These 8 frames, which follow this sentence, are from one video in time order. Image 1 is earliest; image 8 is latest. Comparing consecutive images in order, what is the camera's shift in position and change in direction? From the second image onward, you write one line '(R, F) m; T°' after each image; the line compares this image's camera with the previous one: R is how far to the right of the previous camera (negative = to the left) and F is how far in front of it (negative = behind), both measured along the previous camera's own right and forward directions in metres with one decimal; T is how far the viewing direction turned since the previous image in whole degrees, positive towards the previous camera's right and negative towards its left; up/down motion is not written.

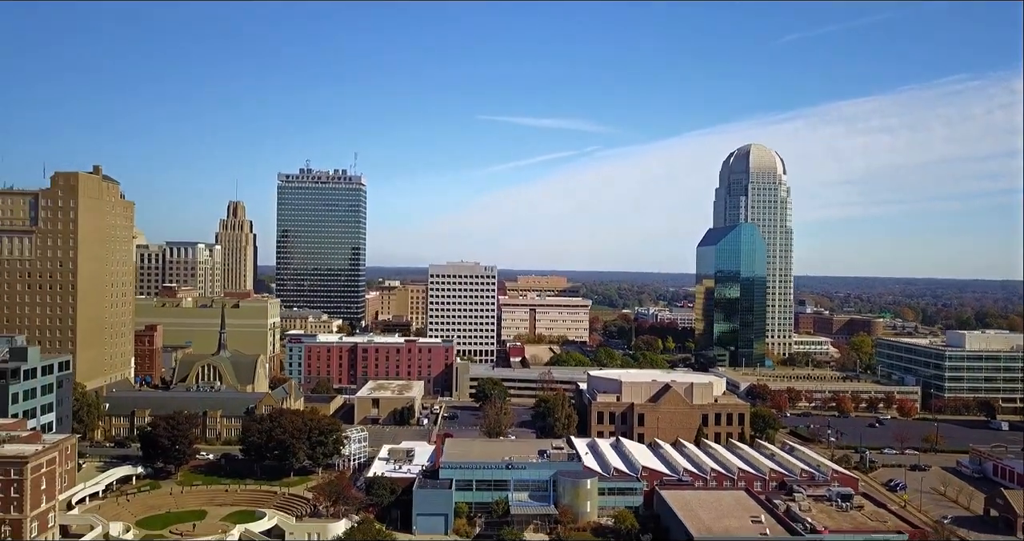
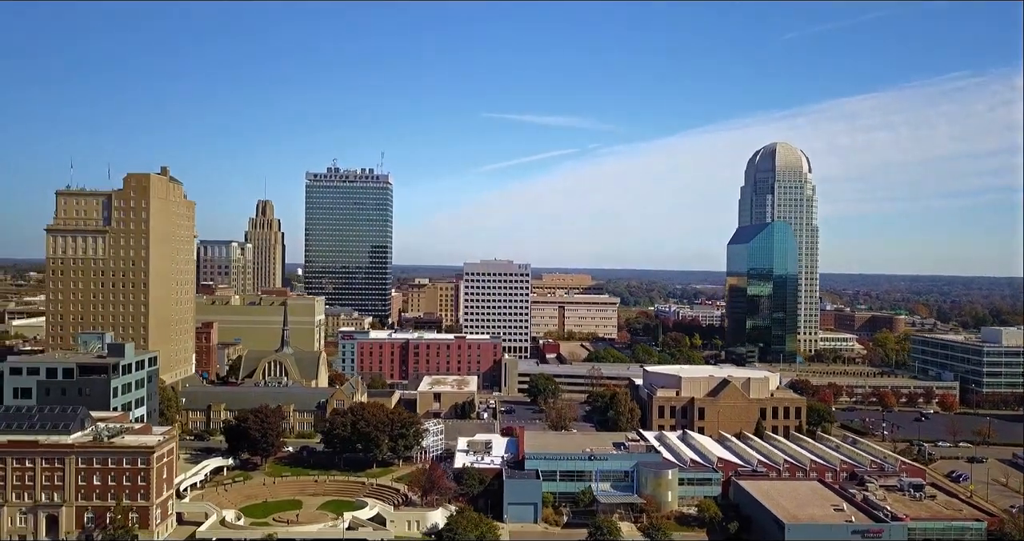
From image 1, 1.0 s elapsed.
(-3.9, -1.2) m; 0°
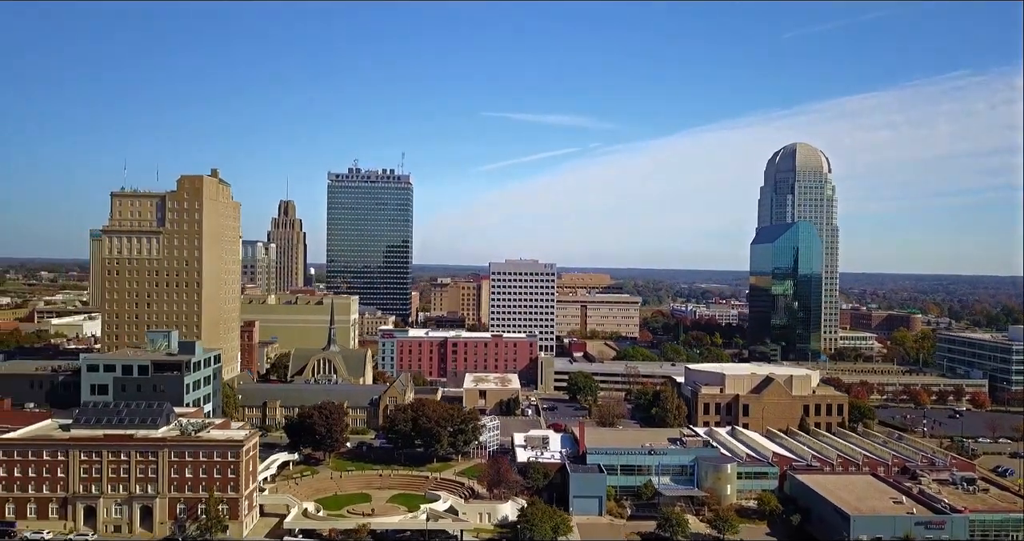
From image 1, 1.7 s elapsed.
(-3.0, -0.9) m; 0°
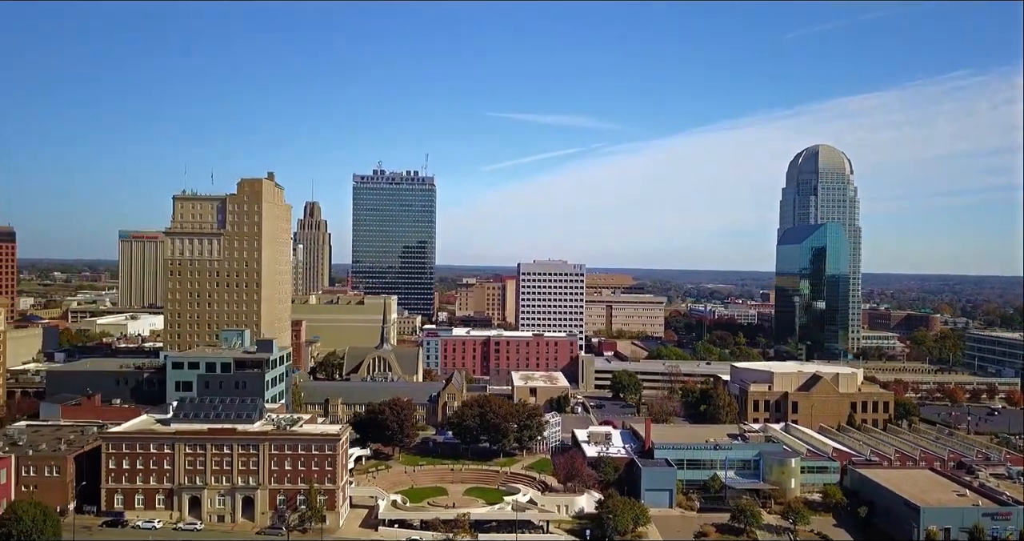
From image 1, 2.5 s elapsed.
(-3.5, -1.2) m; 0°
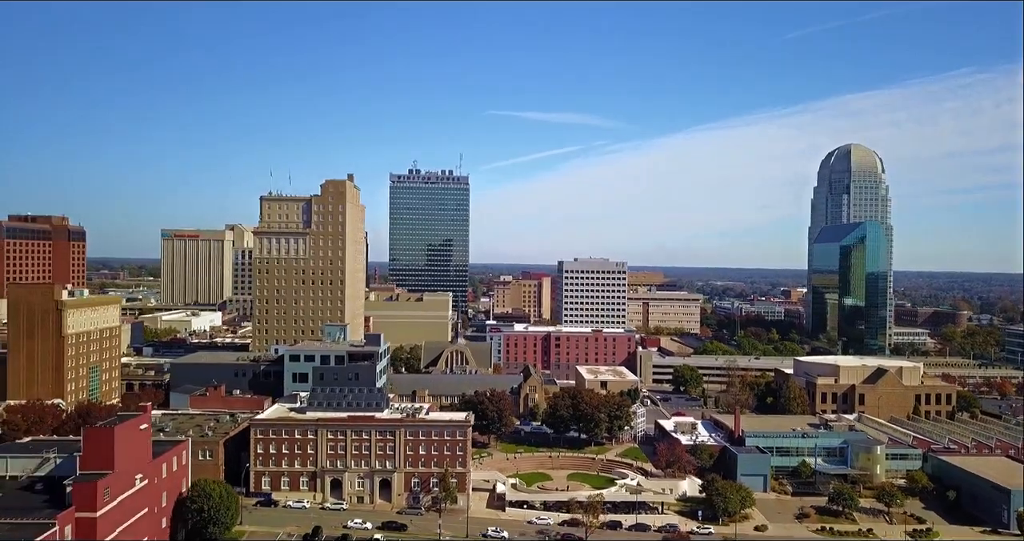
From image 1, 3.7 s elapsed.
(-5.2, -2.0) m; 0°
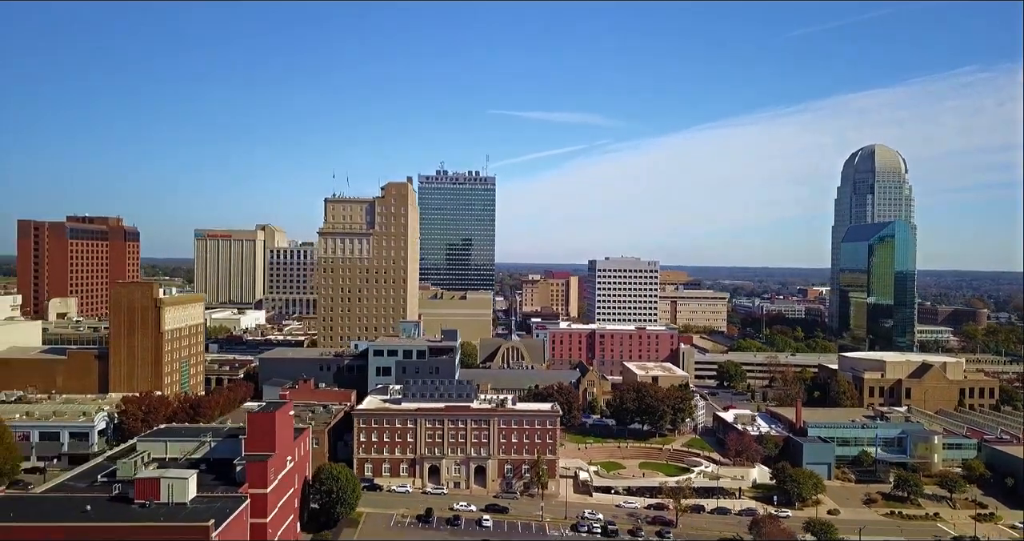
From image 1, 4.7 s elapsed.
(-4.0, -1.9) m; 0°
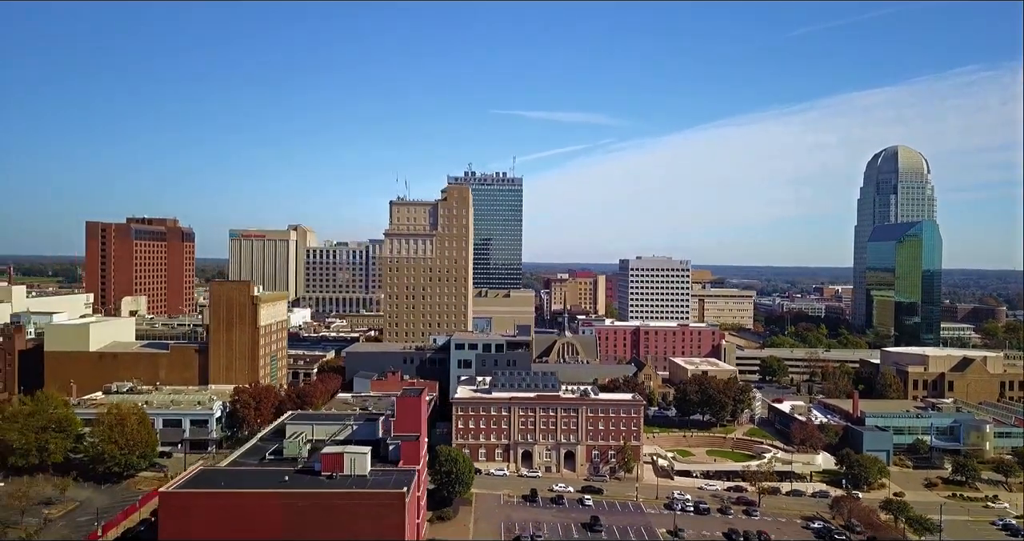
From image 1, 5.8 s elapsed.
(-4.3, -2.3) m; 0°
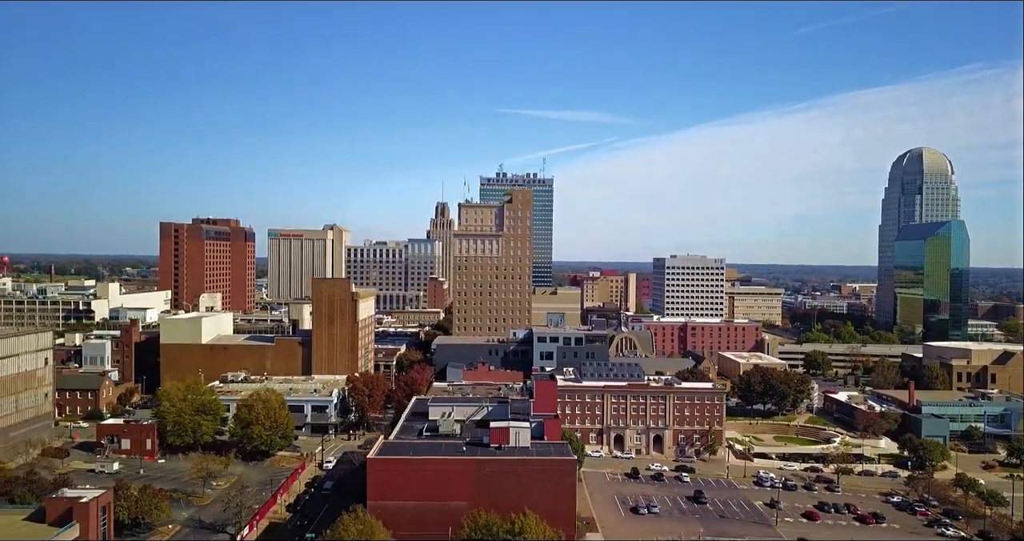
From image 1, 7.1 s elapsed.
(-4.9, -3.0) m; 0°
